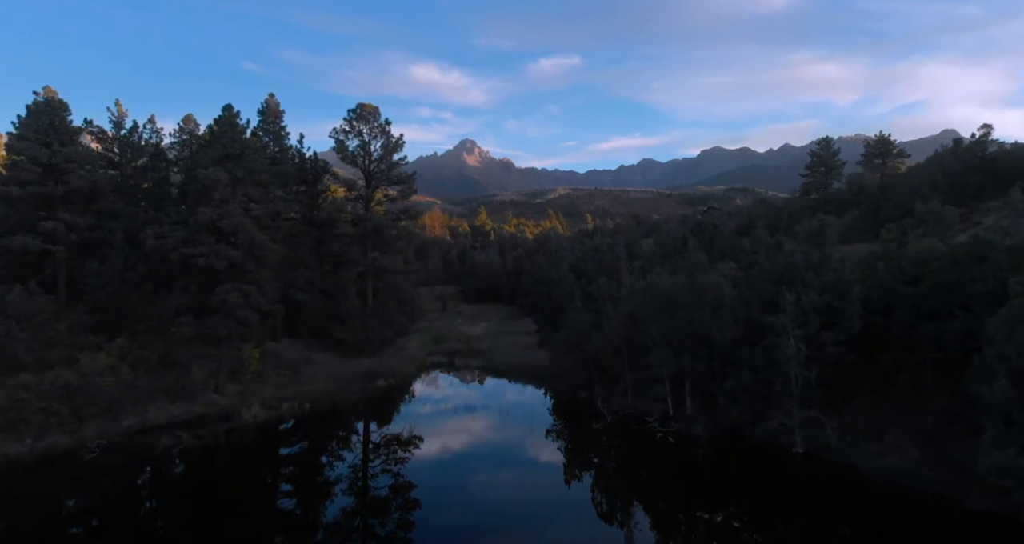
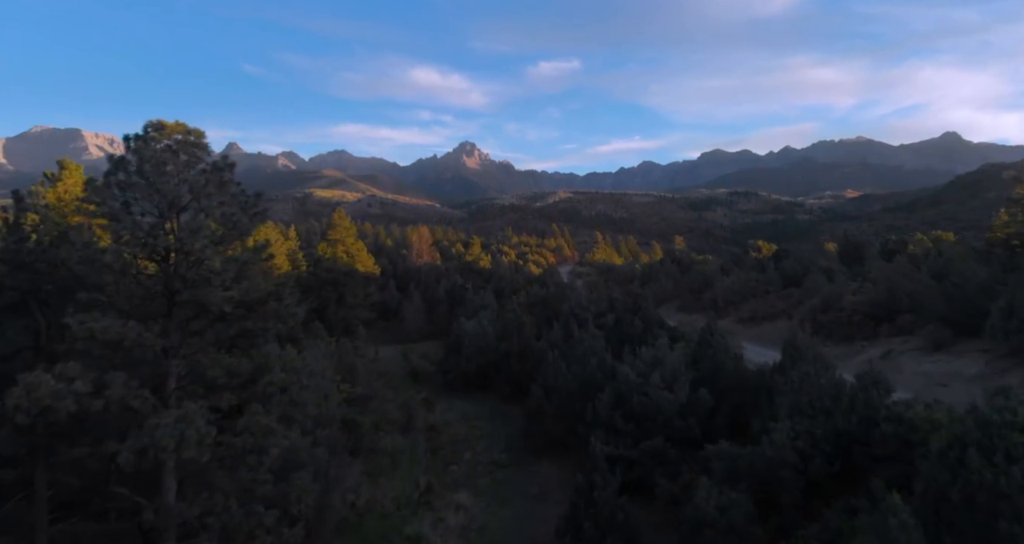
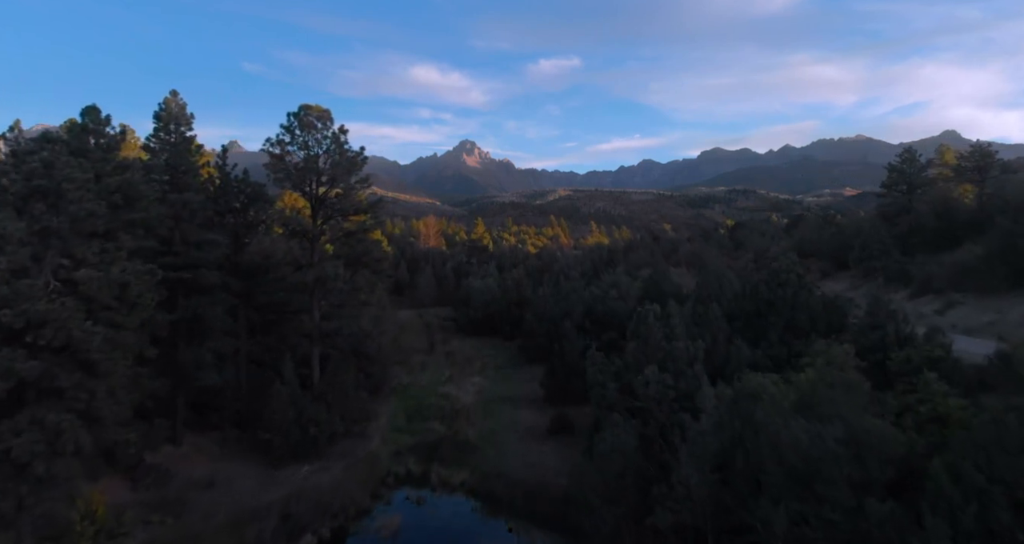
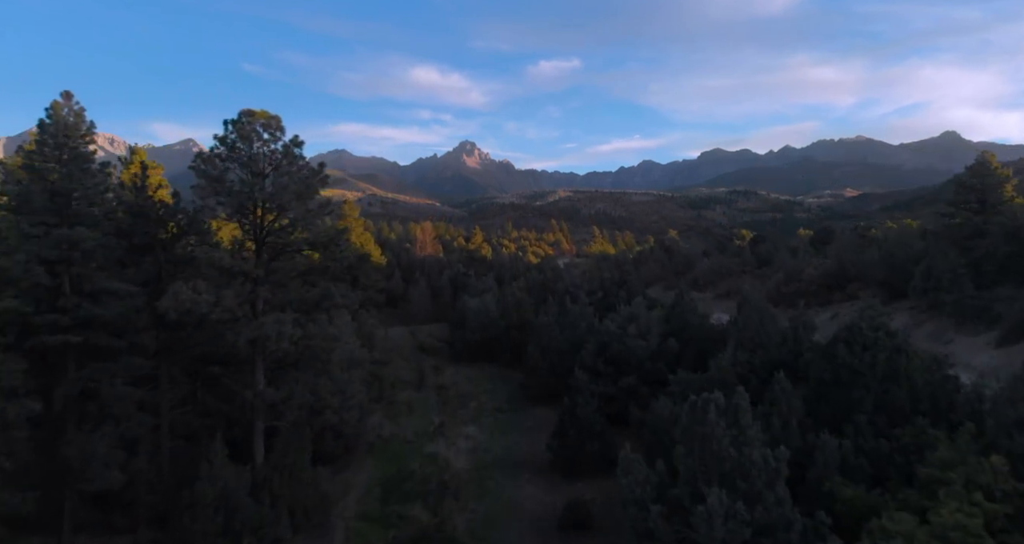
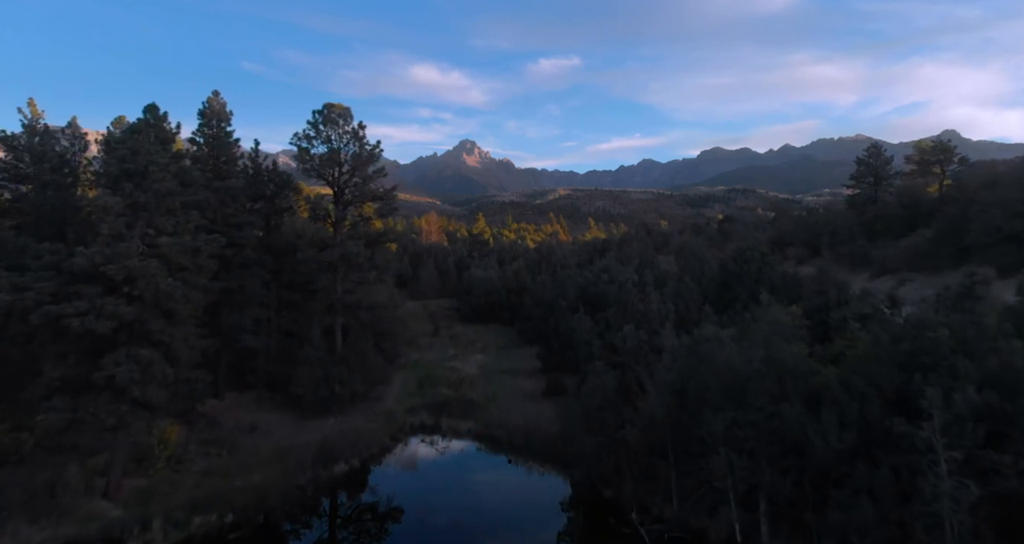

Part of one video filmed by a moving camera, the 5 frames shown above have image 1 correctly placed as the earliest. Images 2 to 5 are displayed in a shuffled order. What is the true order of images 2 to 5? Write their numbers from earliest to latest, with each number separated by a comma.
5, 3, 4, 2
